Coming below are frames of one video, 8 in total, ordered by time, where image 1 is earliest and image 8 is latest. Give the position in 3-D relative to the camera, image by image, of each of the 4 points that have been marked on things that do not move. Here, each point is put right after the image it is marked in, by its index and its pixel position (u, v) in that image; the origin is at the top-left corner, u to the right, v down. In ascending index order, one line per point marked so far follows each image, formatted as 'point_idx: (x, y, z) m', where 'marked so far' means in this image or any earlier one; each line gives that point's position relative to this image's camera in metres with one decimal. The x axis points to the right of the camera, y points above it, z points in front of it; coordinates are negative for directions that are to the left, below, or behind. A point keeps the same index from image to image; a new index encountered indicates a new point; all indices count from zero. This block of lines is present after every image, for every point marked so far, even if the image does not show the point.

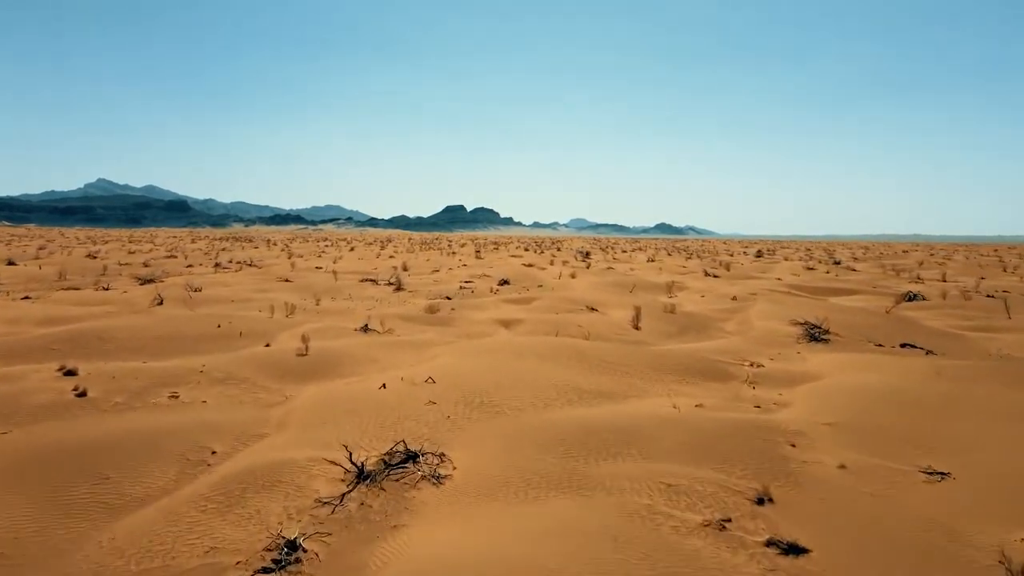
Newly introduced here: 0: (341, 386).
0: (-1.4, -0.8, +6.3) m
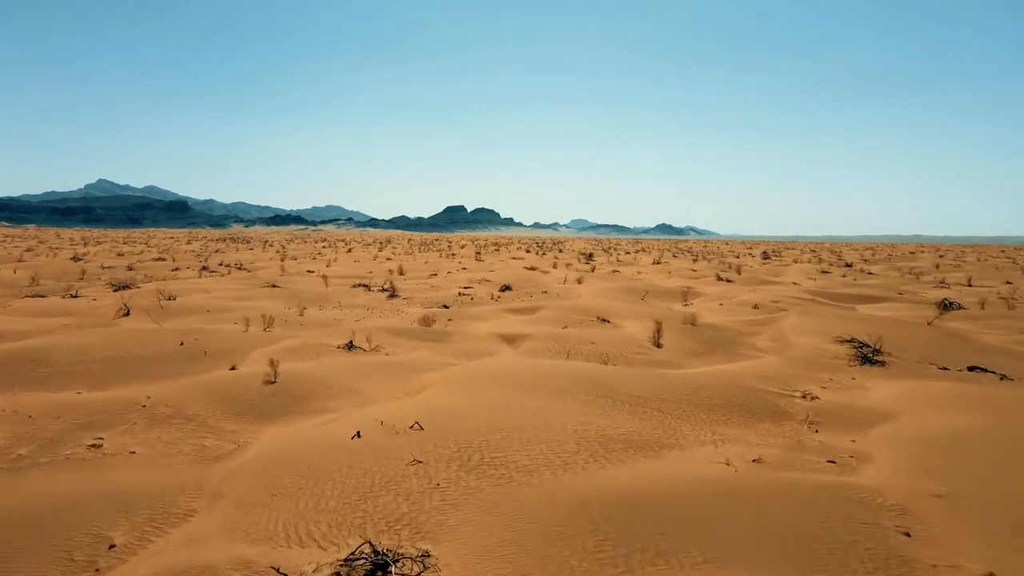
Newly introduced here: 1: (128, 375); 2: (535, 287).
0: (-1.4, -0.9, +5.1) m
1: (-3.5, -0.8, +7.0) m
2: (+0.6, 0.0, +18.3) m
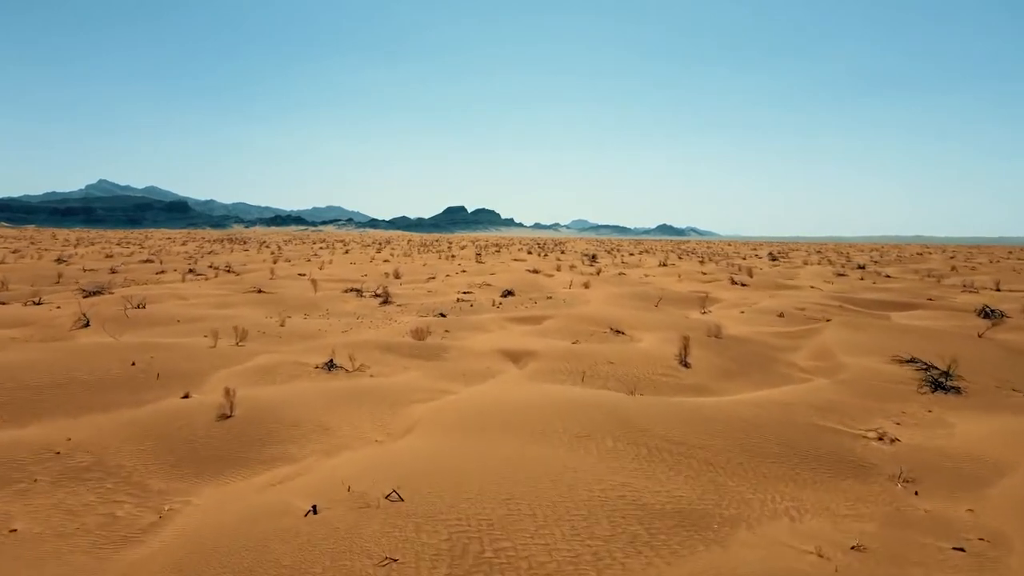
0: (-1.3, -1.0, +3.9) m
1: (-3.4, -0.9, +5.8) m
2: (+0.6, -0.1, +17.1) m
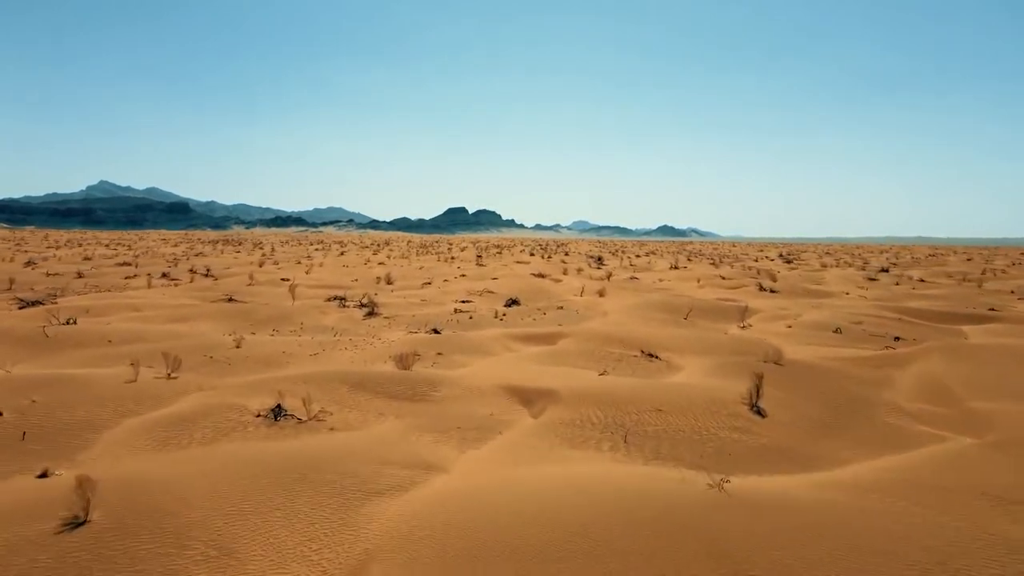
0: (-1.2, -1.2, +1.9) m
1: (-3.3, -1.0, +3.8) m
2: (+0.7, -0.2, +15.1) m
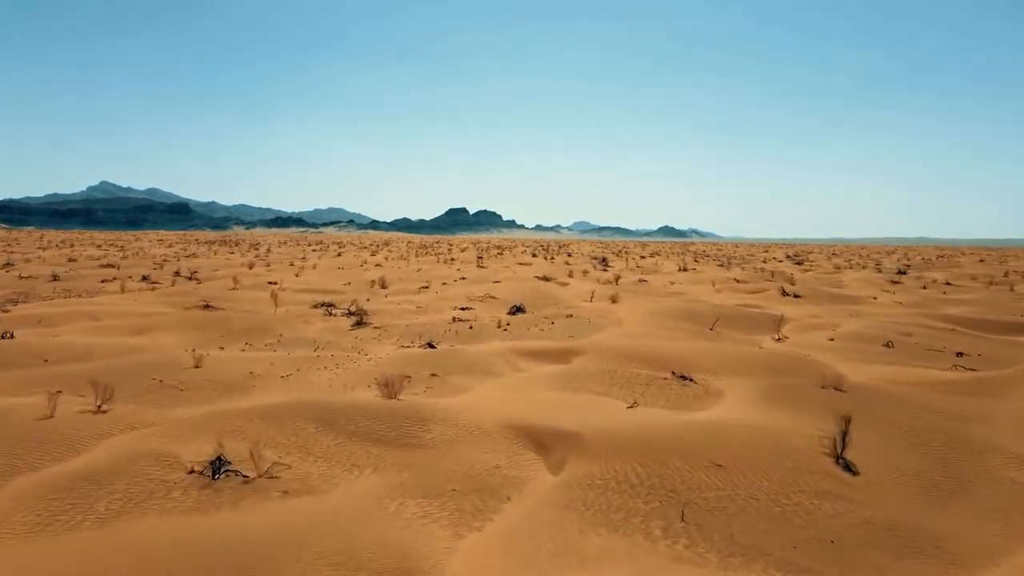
0: (-1.2, -1.3, +0.6) m
1: (-3.3, -1.1, +2.4) m
2: (+0.8, -0.3, +13.7) m
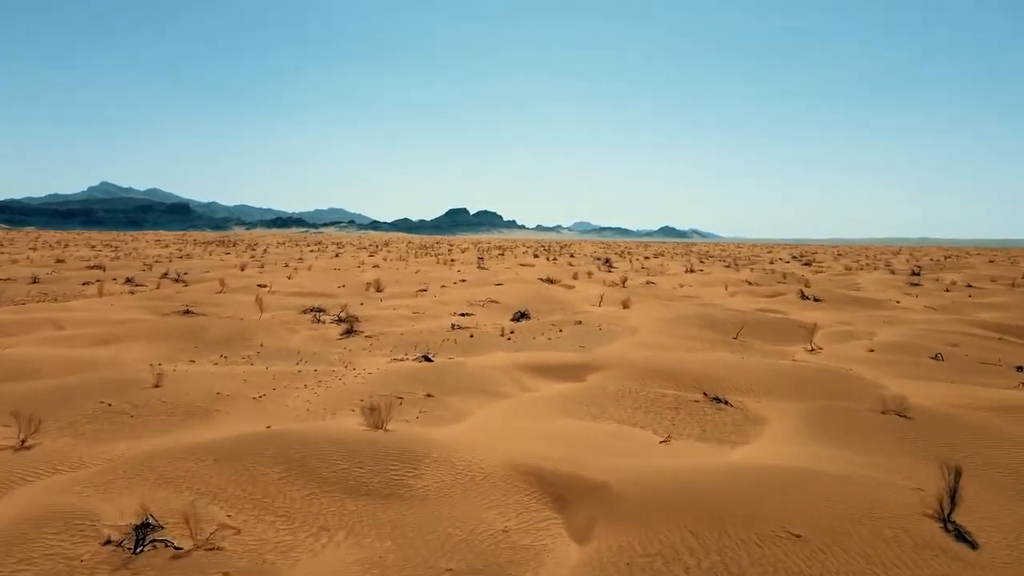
0: (-1.1, -1.3, -0.4) m
1: (-3.2, -1.2, +1.4) m
2: (+0.8, -0.4, +12.8) m
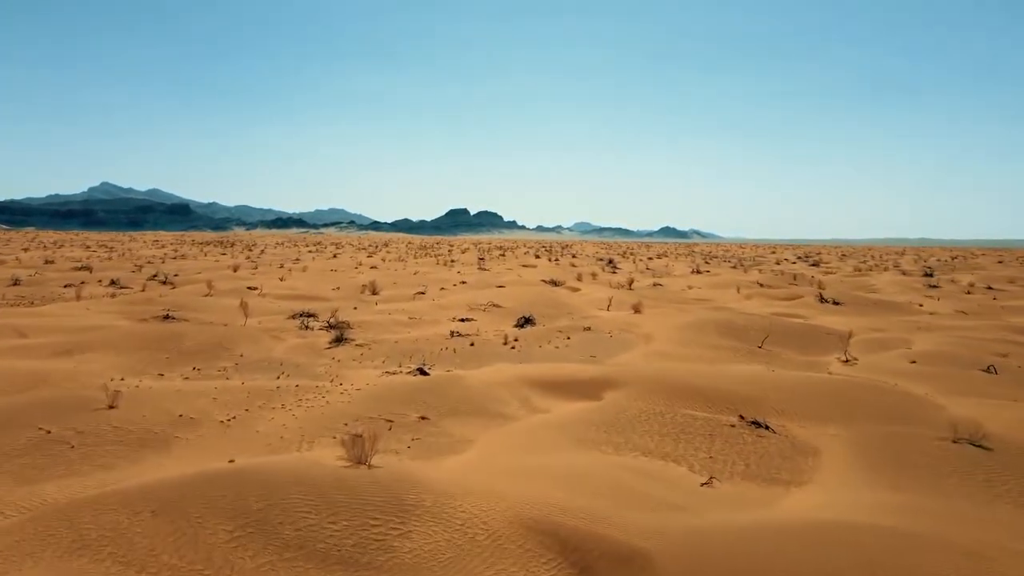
0: (-1.1, -1.4, -1.2) m
1: (-3.2, -1.2, +0.6) m
2: (+0.9, -0.5, +11.9) m
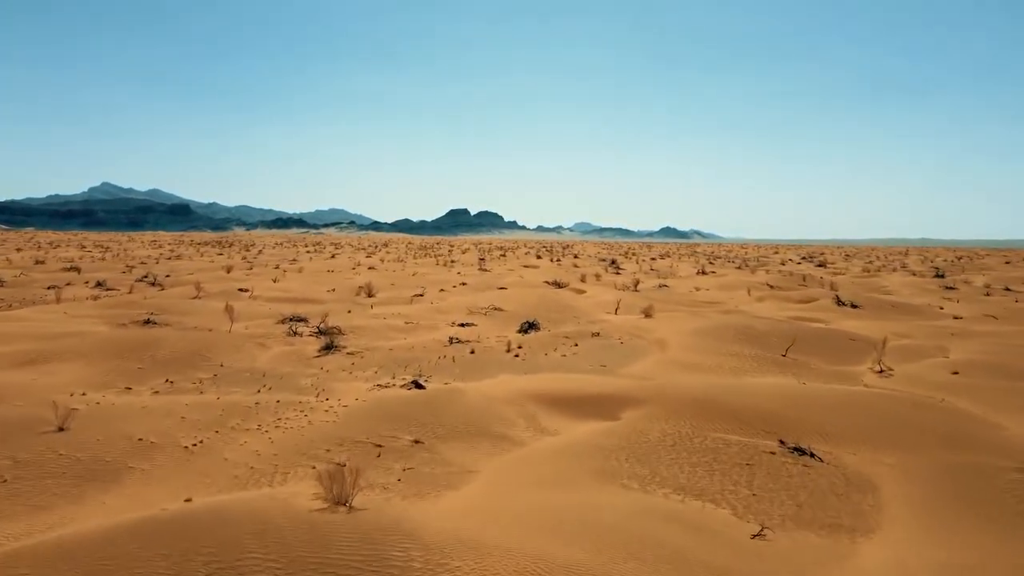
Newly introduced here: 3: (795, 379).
0: (-1.0, -1.4, -2.0) m
1: (-3.1, -1.3, -0.1) m
2: (+0.9, -0.5, +11.2) m
3: (+2.7, -0.8, +7.4) m
